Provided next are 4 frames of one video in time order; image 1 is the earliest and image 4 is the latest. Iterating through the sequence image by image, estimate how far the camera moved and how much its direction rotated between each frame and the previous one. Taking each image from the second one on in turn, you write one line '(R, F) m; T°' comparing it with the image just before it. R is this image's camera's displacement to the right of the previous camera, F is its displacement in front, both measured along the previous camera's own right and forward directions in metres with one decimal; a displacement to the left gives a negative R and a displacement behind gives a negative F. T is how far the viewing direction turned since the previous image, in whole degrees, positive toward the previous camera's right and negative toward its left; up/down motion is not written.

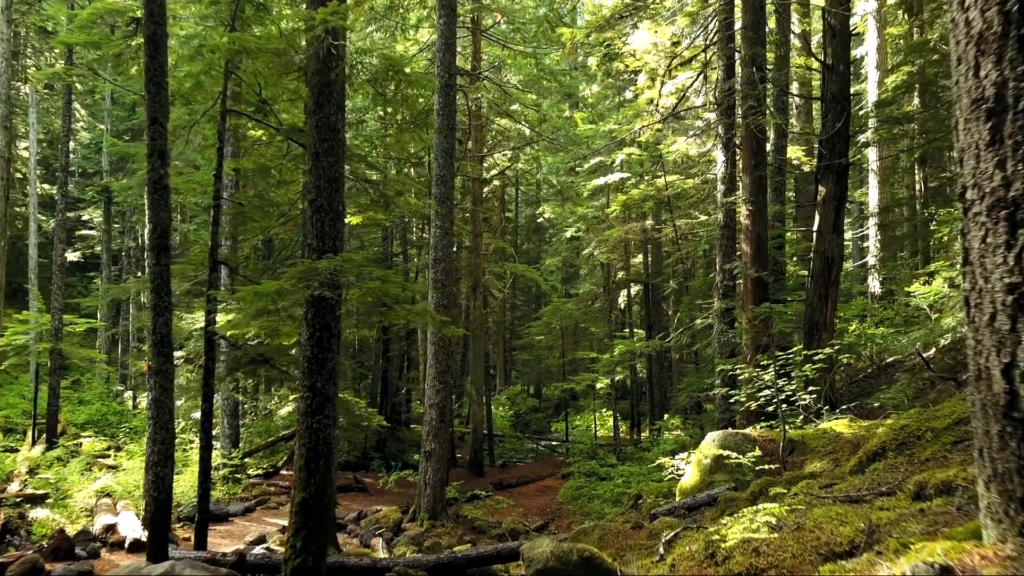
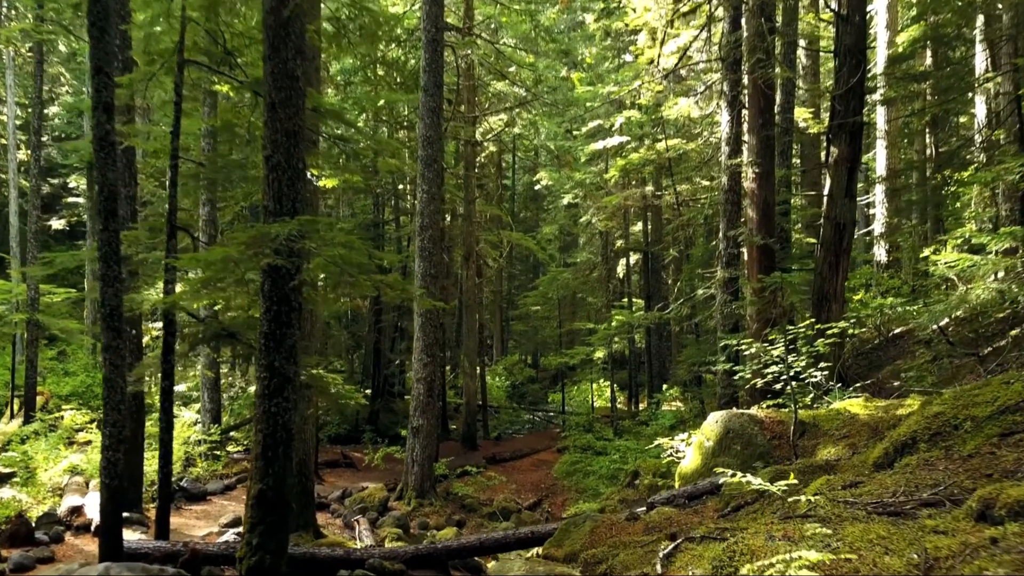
(+0.1, +0.6) m; 0°
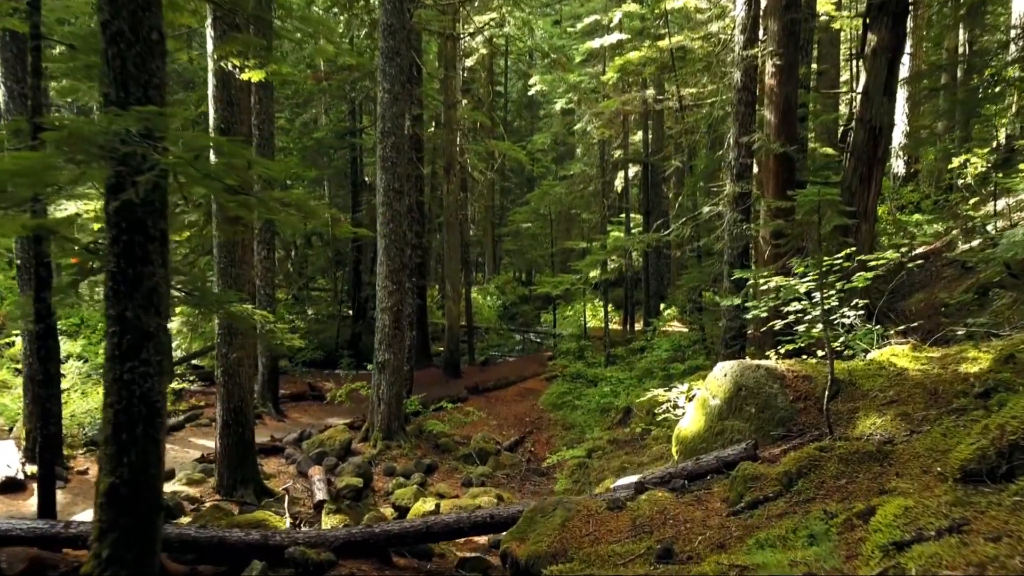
(+0.3, +1.4) m; 0°
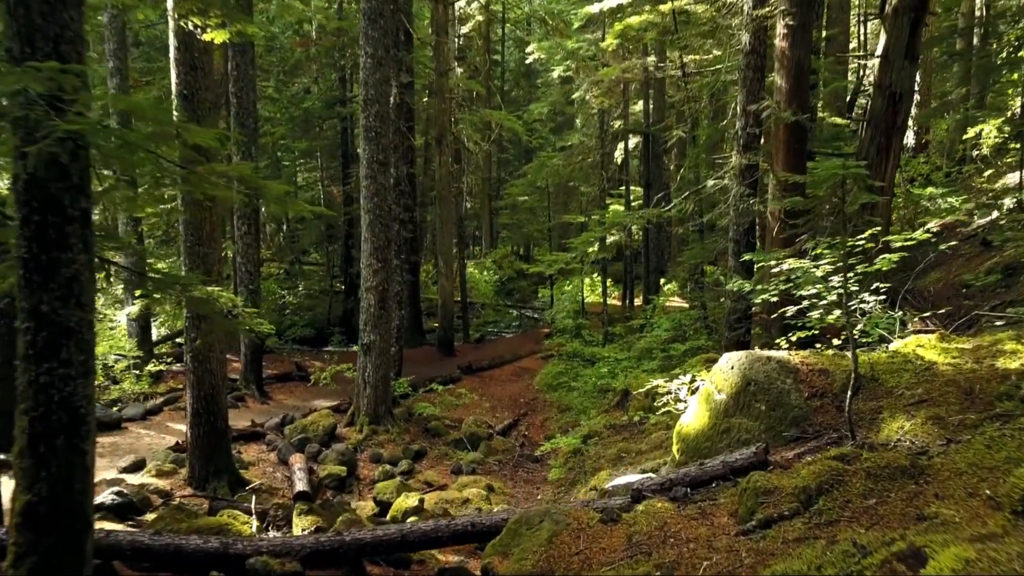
(+0.1, +0.5) m; 0°
